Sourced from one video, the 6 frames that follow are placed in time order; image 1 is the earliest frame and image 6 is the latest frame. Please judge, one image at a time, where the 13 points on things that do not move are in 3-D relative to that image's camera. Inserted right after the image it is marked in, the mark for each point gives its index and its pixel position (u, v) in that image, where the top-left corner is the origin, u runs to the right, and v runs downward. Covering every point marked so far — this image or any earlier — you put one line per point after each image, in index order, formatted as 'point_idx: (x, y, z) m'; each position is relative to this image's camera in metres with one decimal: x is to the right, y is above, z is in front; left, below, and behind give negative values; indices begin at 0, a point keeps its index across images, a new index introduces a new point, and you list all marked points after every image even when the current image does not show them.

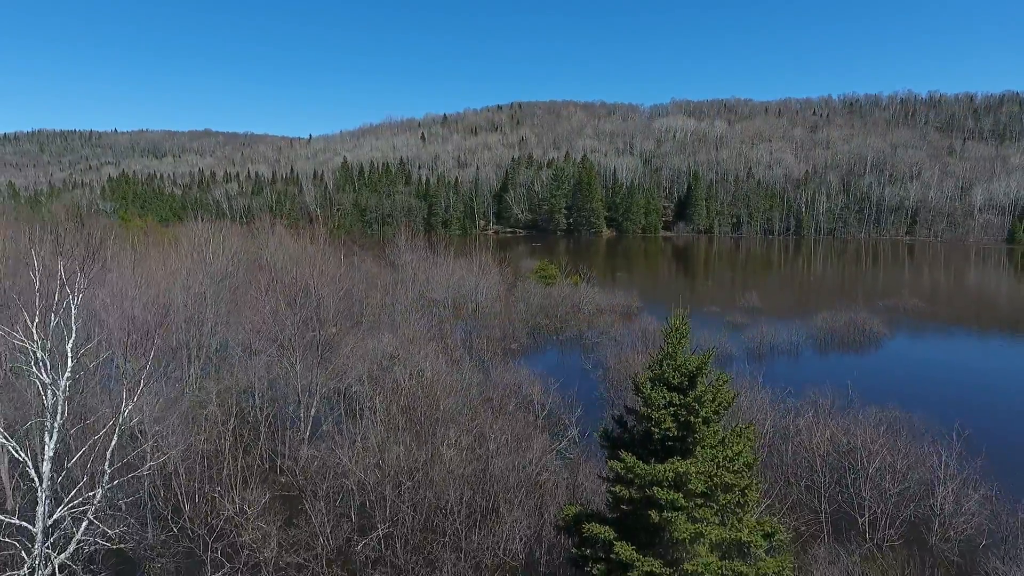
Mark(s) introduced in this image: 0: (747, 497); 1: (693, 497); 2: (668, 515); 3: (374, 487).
0: (+2.5, -2.2, +7.2) m
1: (+1.9, -2.2, +6.9) m
2: (+1.6, -2.3, +6.8) m
3: (-2.5, -3.5, +12.4) m
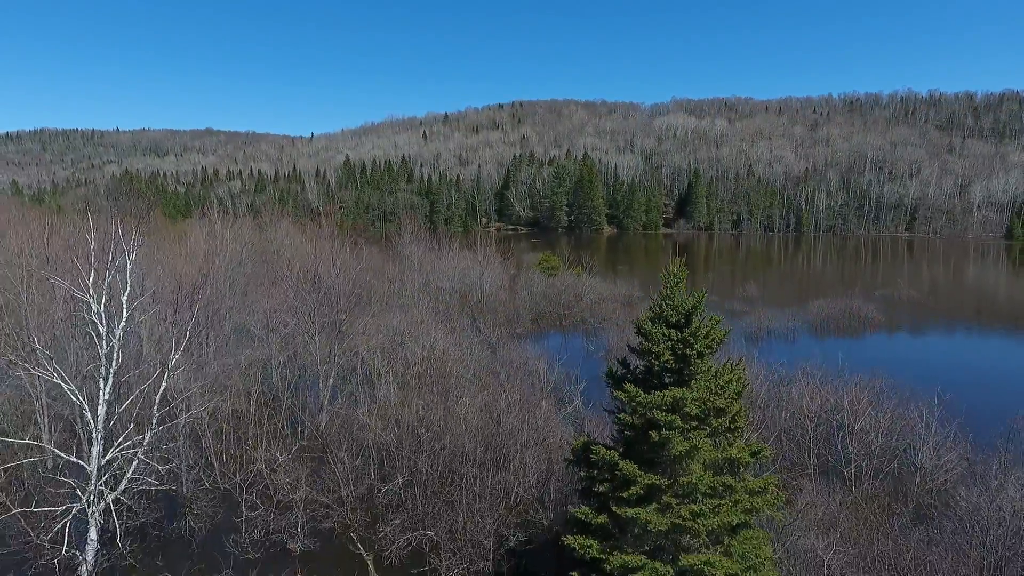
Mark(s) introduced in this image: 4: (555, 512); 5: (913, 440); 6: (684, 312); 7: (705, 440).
0: (+2.7, -1.6, +8.1) m
1: (+2.1, -1.6, +7.9) m
2: (+1.7, -1.7, +7.7) m
3: (-2.3, -2.9, +13.3) m
4: (+0.7, -3.8, +12.0) m
5: (+8.0, -2.7, +13.7) m
6: (+2.0, -0.3, +8.0) m
7: (+2.2, -1.8, +7.8) m
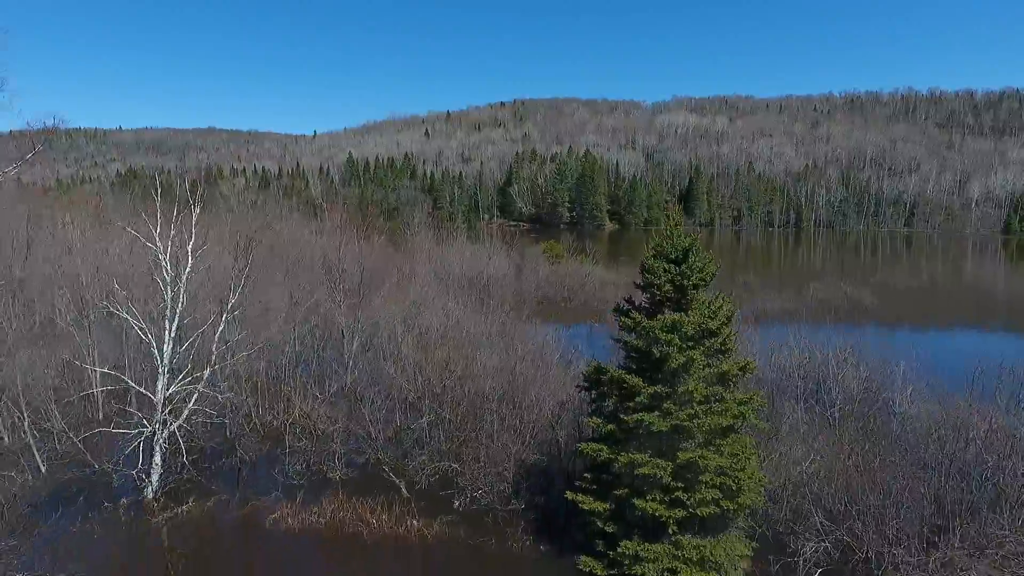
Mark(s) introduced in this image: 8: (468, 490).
0: (+3.0, -0.8, +9.4) m
1: (+2.4, -0.7, +9.2) m
2: (+2.1, -0.9, +9.0) m
3: (-2.0, -2.0, +14.7) m
4: (+1.1, -2.9, +13.3) m
5: (+8.3, -1.8, +15.0) m
6: (+2.3, +0.5, +9.4) m
7: (+2.5, -0.9, +9.2) m
8: (-0.8, -3.8, +12.9) m
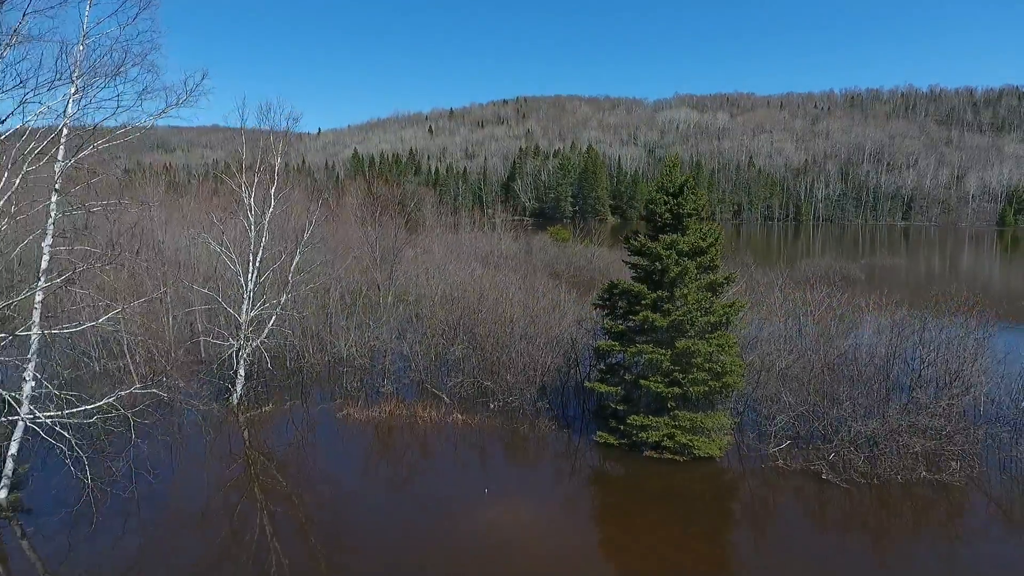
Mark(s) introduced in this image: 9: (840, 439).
0: (+3.5, +0.5, +11.8) m
1: (+2.9, +0.6, +11.6) m
2: (+2.6, +0.4, +11.4) m
3: (-1.4, -0.7, +17.0) m
4: (+1.6, -1.6, +15.7) m
5: (+8.9, -0.6, +17.3) m
6: (+2.9, +1.8, +11.7) m
7: (+3.1, +0.3, +11.5) m
8: (-0.3, -2.5, +15.3) m
9: (+5.6, -2.6, +11.6) m
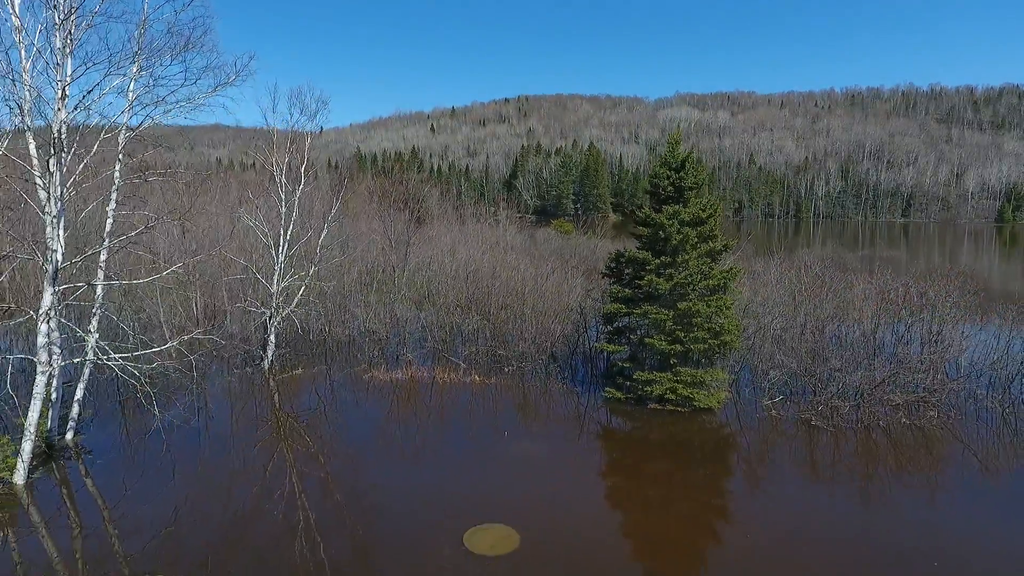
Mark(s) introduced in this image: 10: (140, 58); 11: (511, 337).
0: (+3.8, +1.1, +12.8) m
1: (+3.2, +1.2, +12.6) m
2: (+2.9, +1.0, +12.4) m
3: (-1.2, -0.1, +18.0) m
4: (+1.9, -1.0, +16.7) m
5: (+9.1, 0.0, +18.4) m
6: (+3.2, +2.4, +12.7) m
7: (+3.4, +1.0, +12.5) m
8: (0.0, -1.9, +16.3) m
9: (+5.9, -1.9, +12.6) m
10: (-5.3, +3.2, +9.6) m
11: (0.0, -1.2, +16.4) m
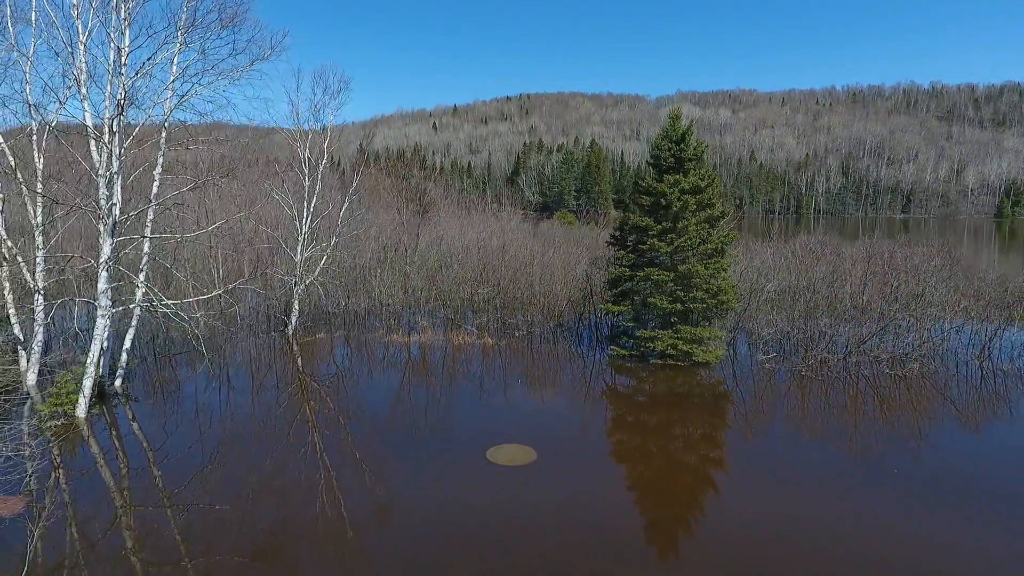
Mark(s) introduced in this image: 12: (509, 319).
0: (+4.1, +1.8, +13.7) m
1: (+3.4, +1.9, +13.5) m
2: (+3.1, +1.7, +13.3) m
3: (-0.9, +0.6, +19.0) m
4: (+2.1, -0.3, +17.6) m
5: (+9.4, +0.8, +19.3) m
6: (+3.4, +3.1, +13.6) m
7: (+3.6, +1.7, +13.4) m
8: (+0.3, -1.1, +17.2) m
9: (+6.1, -1.2, +13.5) m
10: (-5.1, +4.0, +10.5) m
11: (+0.2, -0.5, +17.3) m
12: (0.0, -0.8, +17.5) m
